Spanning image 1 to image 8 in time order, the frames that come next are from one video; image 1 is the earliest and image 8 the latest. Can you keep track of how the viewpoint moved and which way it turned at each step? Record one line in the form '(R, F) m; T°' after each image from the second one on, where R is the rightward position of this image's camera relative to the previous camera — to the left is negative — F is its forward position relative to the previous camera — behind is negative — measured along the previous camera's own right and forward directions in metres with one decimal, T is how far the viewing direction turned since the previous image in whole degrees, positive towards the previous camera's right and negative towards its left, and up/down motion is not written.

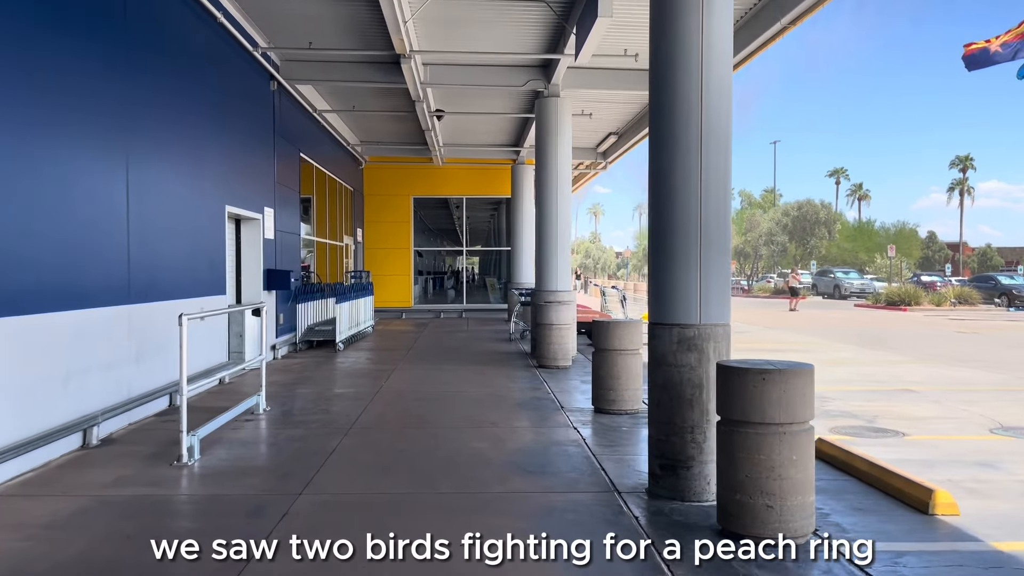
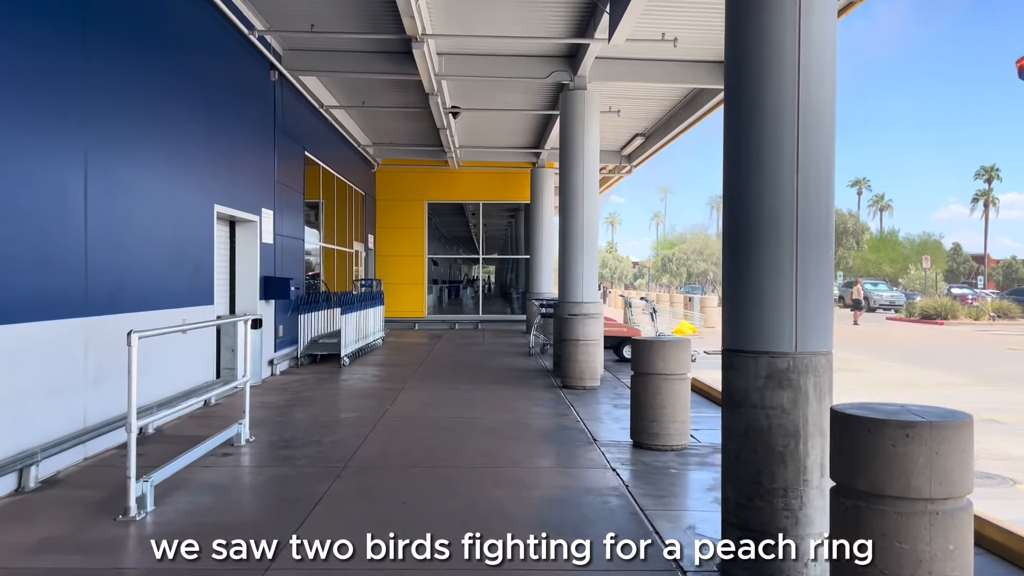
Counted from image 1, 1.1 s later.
(-0.1, +1.1) m; -1°
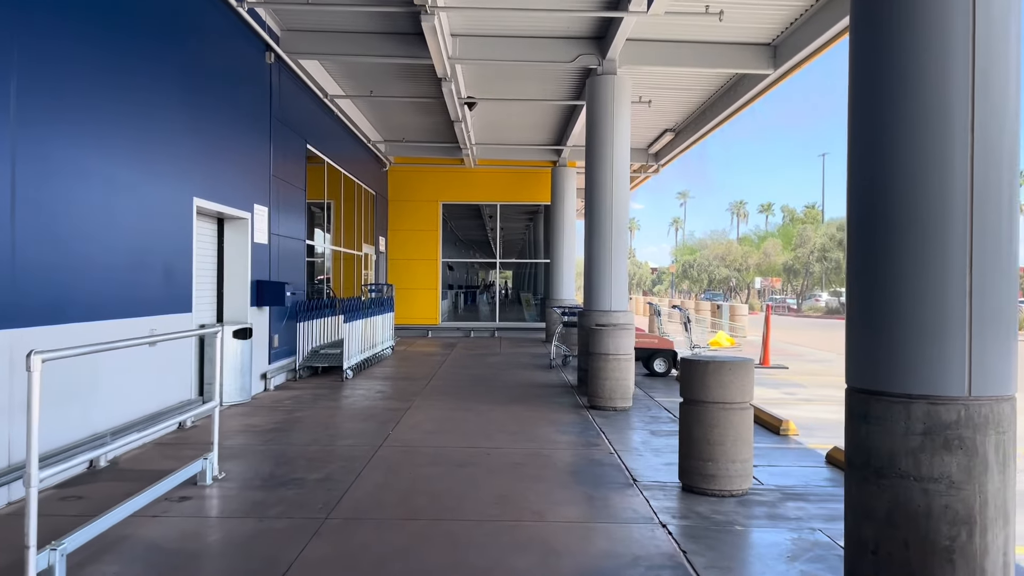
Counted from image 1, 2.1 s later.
(0.0, +1.1) m; -1°
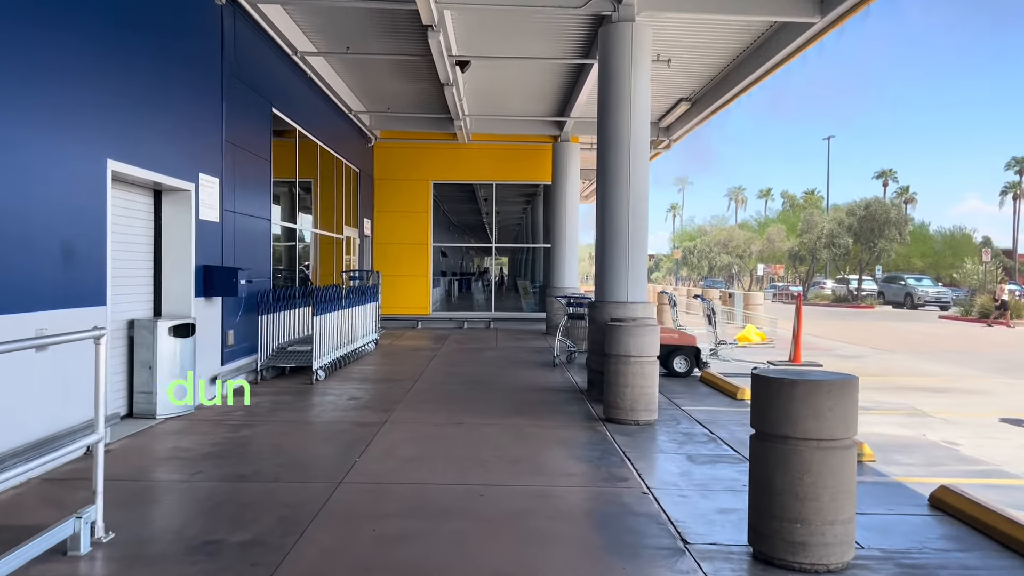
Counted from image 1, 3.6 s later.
(0.0, +1.5) m; 0°
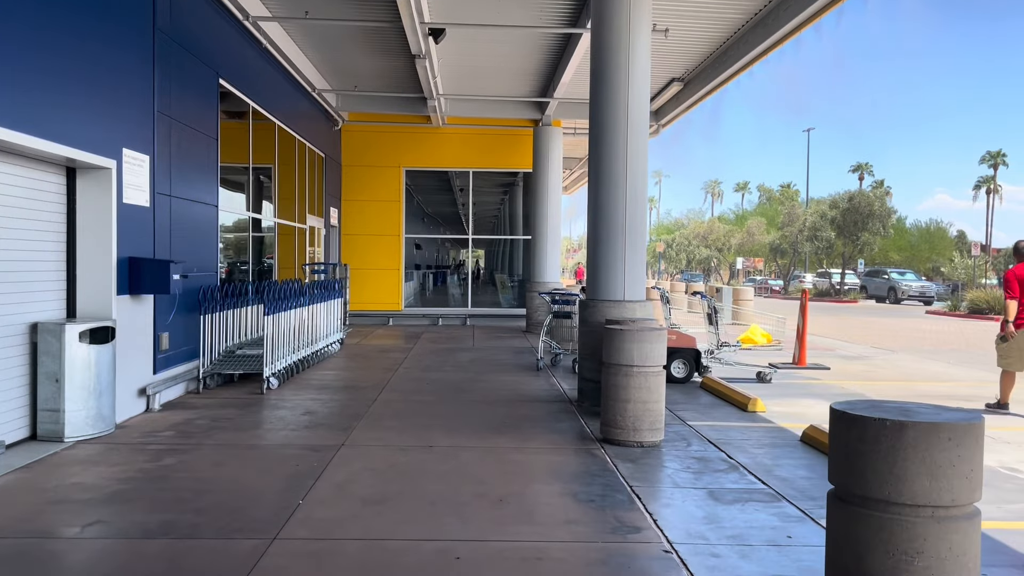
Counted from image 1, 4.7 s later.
(0.0, +1.1) m; +2°
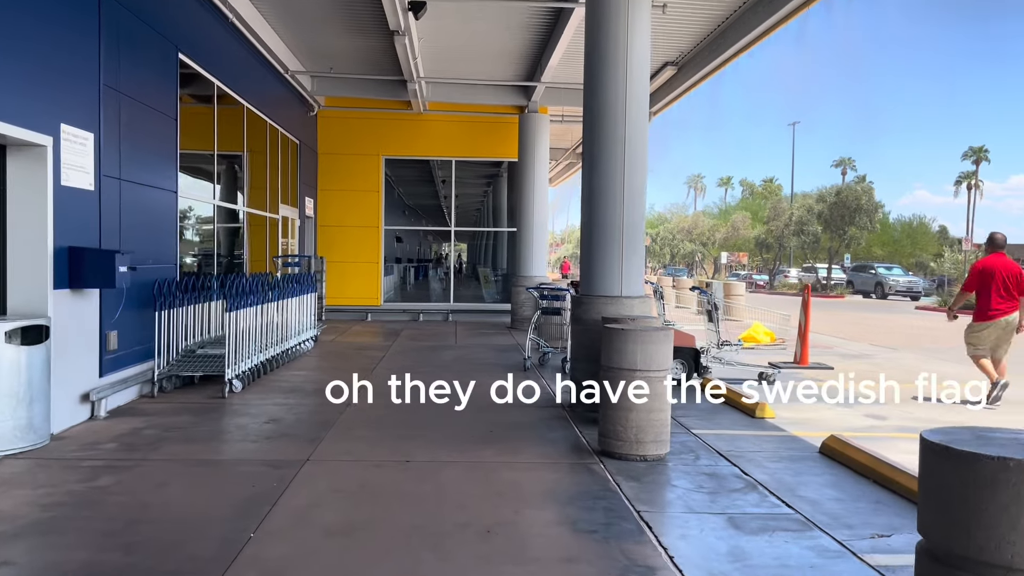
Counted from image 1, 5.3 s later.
(0.0, +0.7) m; +1°
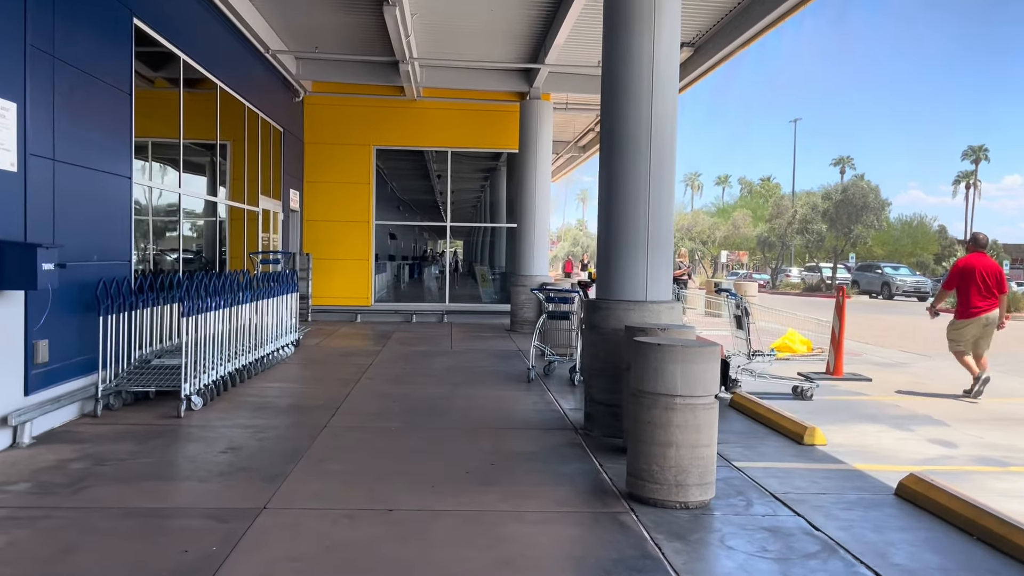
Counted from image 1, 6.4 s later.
(-0.1, +1.0) m; 0°
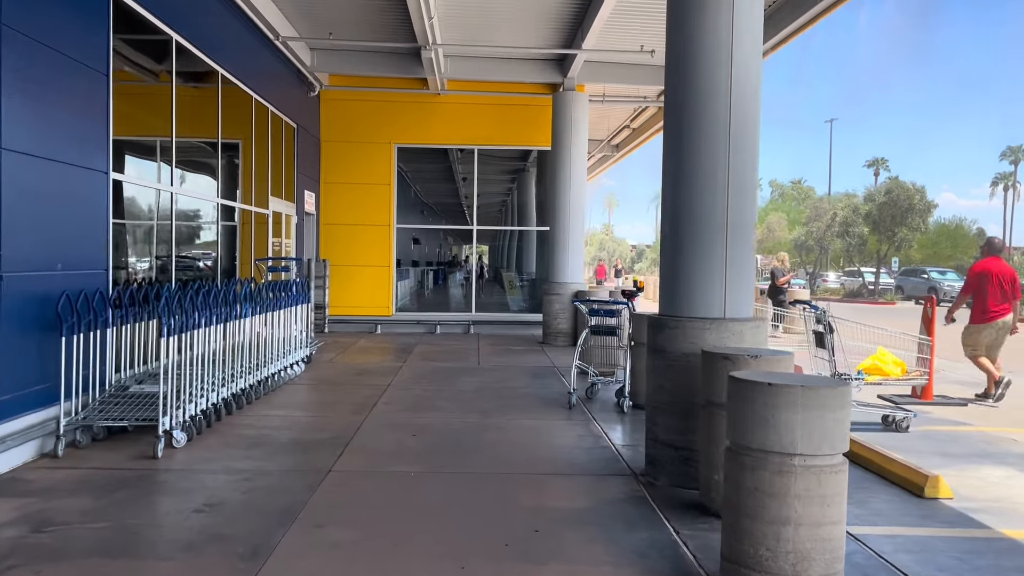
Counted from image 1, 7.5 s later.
(-0.1, +1.1) m; -2°
